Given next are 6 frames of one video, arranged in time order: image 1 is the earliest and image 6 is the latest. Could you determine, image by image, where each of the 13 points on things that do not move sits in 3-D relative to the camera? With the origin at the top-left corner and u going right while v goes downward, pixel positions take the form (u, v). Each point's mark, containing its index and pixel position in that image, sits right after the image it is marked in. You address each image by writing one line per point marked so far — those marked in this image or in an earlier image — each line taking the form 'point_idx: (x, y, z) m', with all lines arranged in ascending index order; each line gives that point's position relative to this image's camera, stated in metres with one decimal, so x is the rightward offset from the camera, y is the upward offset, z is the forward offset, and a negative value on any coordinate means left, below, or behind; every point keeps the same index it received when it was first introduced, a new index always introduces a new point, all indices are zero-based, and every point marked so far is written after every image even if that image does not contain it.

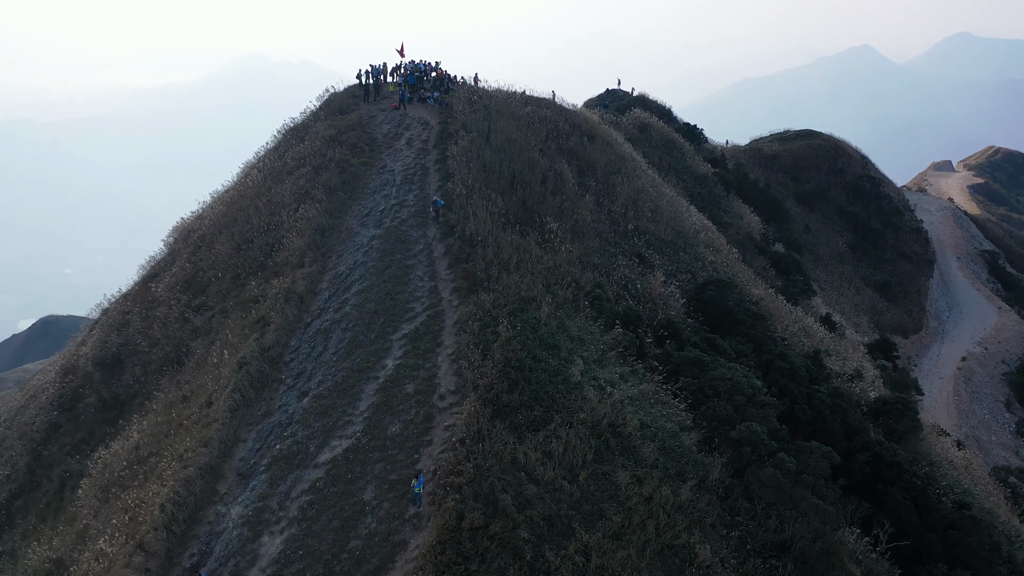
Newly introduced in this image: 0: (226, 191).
0: (-5.8, +2.0, +16.7) m
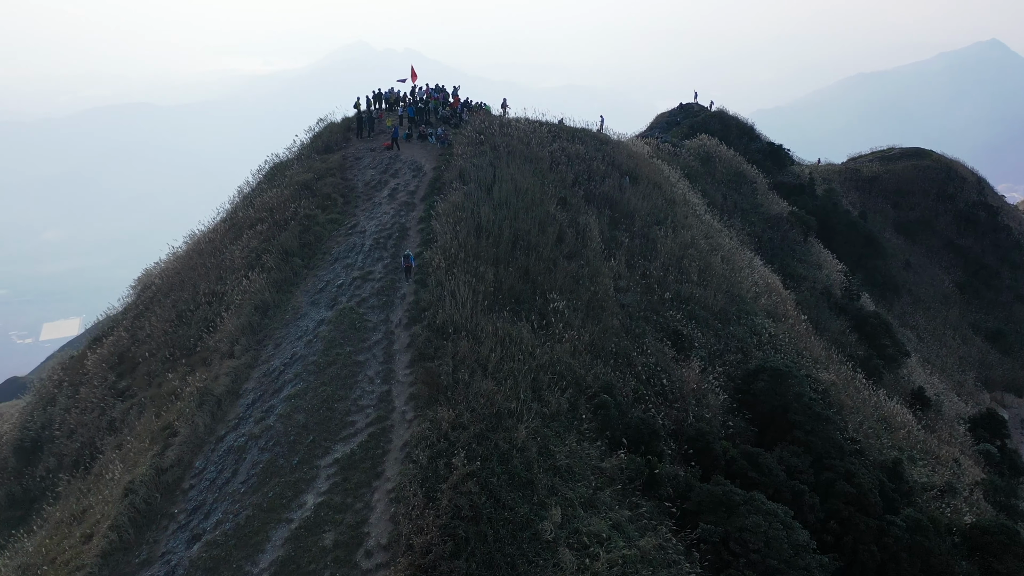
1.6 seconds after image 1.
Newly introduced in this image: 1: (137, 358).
0: (-5.7, +0.9, +14.5) m
1: (-5.5, -1.0, +12.0) m
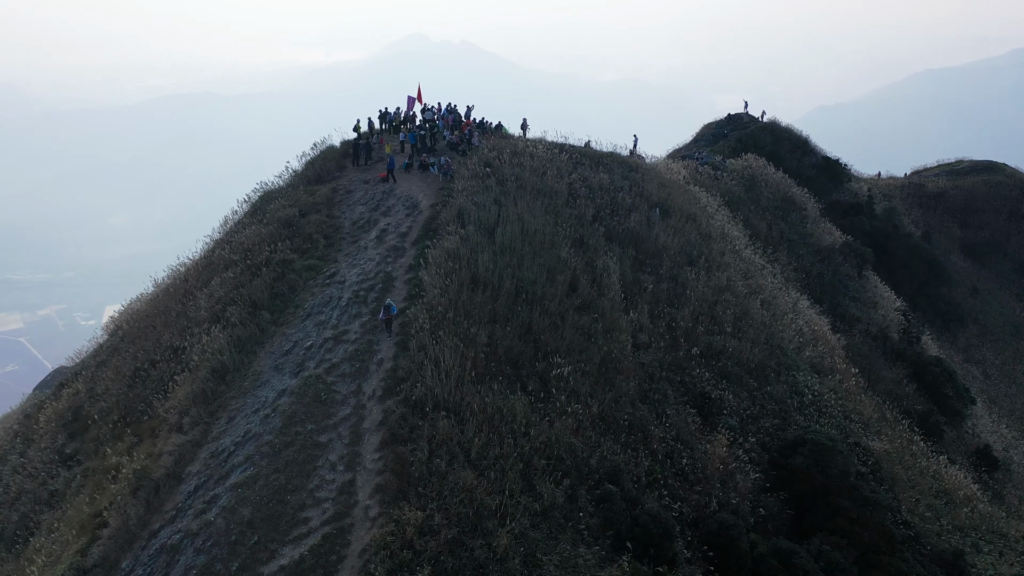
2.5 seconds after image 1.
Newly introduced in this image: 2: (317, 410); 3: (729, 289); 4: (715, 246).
0: (-5.5, +0.2, +13.3) m
1: (-5.6, -1.7, +10.8) m
2: (-2.2, -1.4, +9.4) m
3: (+3.9, 0.0, +14.8) m
4: (+3.9, +0.8, +15.6) m
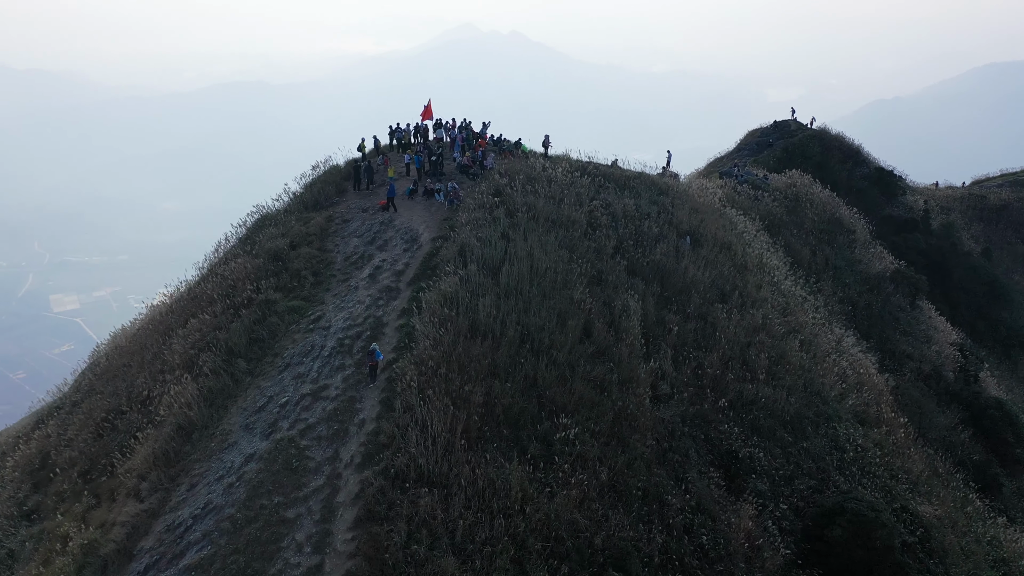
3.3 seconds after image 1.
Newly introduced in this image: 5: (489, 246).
0: (-5.4, -0.2, +12.4) m
1: (-5.6, -2.2, +10.0) m
2: (-2.3, -2.0, +8.5) m
3: (+4.1, -0.7, +13.4) m
4: (+4.2, +0.2, +14.3) m
5: (-0.3, +0.6, +11.1) m
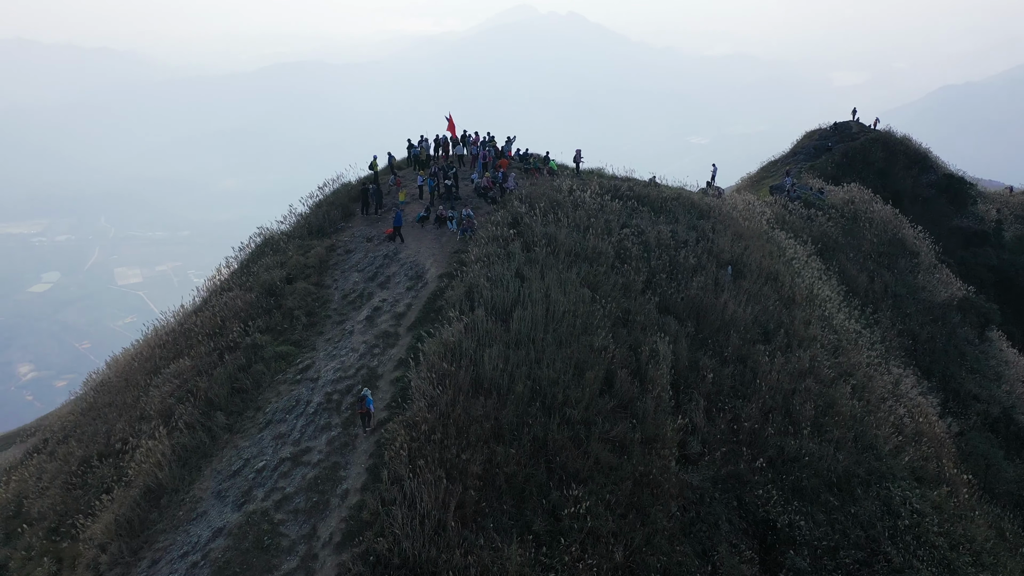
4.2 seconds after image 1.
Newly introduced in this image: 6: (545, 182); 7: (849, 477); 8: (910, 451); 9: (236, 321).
0: (-5.1, -0.6, +11.7) m
1: (-5.5, -2.6, +9.3) m
2: (-2.4, -2.5, +7.6) m
3: (+4.4, -1.2, +12.1) m
4: (+4.5, -0.4, +12.9) m
5: (-0.1, 0.0, +10.0) m
6: (+0.6, +1.7, +13.0) m
7: (+4.6, -2.6, +11.2) m
8: (+5.9, -2.4, +12.2) m
9: (-3.3, -0.4, +9.9) m
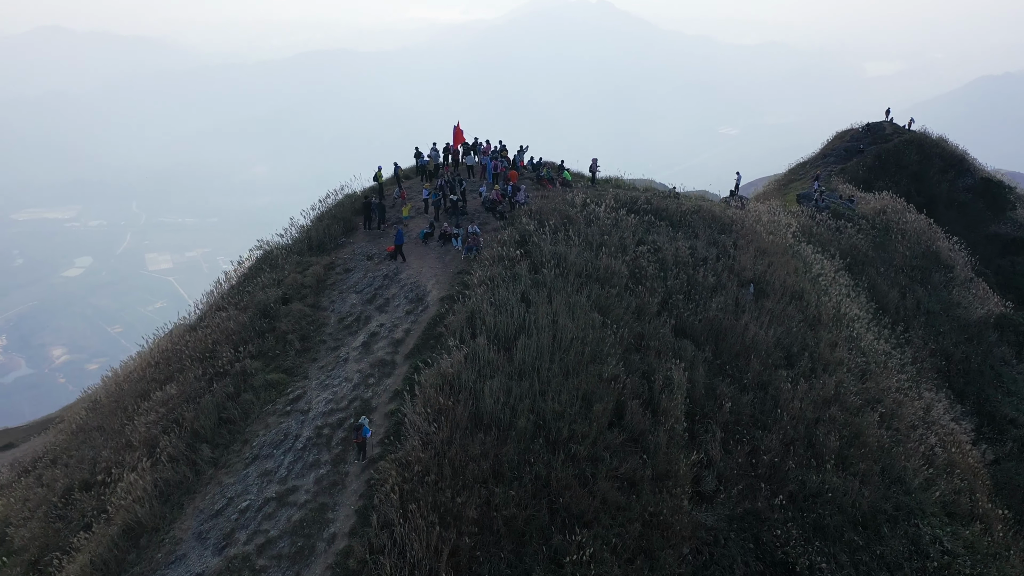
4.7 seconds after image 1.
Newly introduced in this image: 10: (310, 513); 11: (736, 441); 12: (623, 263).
0: (-5.0, -0.8, +11.3) m
1: (-5.5, -2.8, +9.0) m
2: (-2.4, -2.8, +7.1) m
3: (+4.5, -1.6, +11.4) m
4: (+4.7, -0.7, +12.3) m
5: (-0.1, -0.2, +9.5) m
6: (+0.8, +1.5, +12.4) m
7: (+4.6, -2.9, +10.5) m
8: (+6.0, -2.7, +11.5) m
9: (-3.2, -0.6, +9.4) m
10: (-1.9, -2.1, +7.7) m
11: (+2.8, -1.9, +10.4) m
12: (+1.5, +0.3, +11.0) m
